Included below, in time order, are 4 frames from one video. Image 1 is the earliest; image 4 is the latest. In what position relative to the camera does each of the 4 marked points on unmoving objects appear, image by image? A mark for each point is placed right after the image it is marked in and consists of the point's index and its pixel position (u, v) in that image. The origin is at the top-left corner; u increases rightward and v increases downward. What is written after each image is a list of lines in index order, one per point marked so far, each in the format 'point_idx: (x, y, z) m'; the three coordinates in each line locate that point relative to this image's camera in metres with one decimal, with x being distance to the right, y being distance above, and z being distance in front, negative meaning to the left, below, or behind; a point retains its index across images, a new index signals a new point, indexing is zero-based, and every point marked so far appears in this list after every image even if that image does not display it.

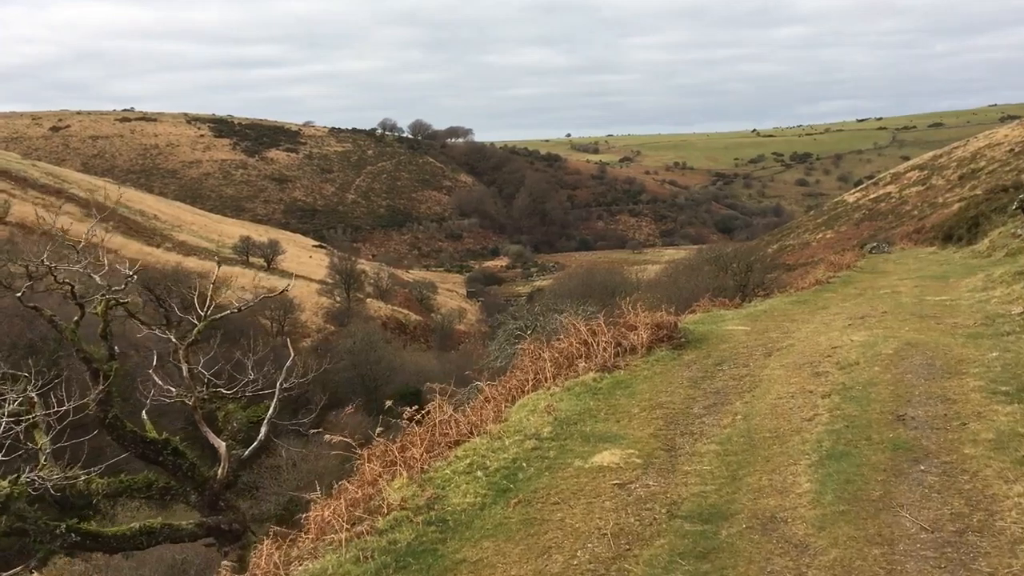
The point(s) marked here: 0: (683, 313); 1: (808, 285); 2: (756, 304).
0: (+2.3, -0.3, +9.6) m
1: (+5.1, +0.1, +11.7) m
2: (+3.5, -0.2, +9.7) m
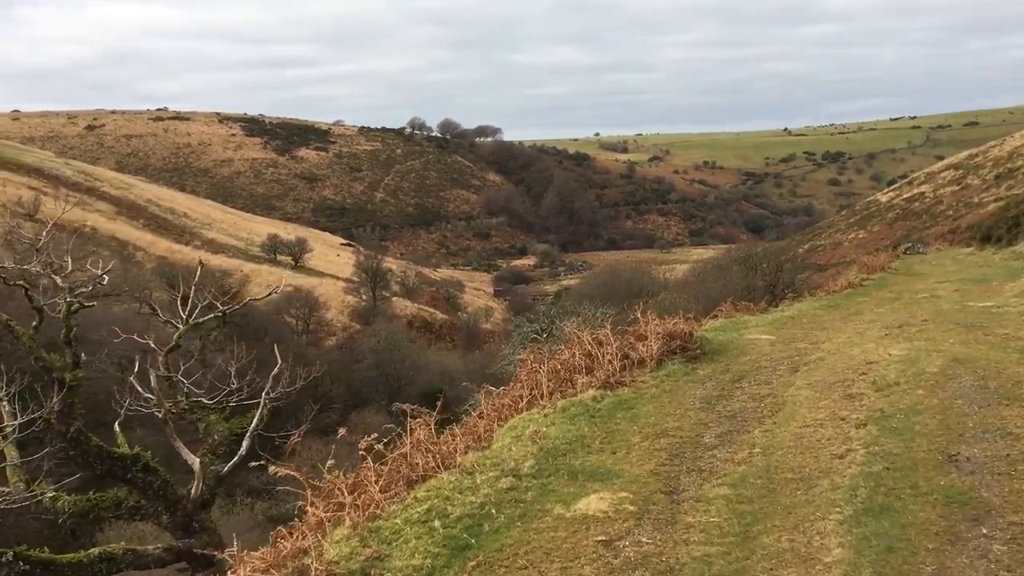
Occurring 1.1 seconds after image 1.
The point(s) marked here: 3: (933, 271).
0: (+2.5, -0.4, +9.0) m
1: (+5.3, 0.0, +11.0) m
2: (+3.6, -0.3, +9.1) m
3: (+8.8, +0.3, +14.2) m
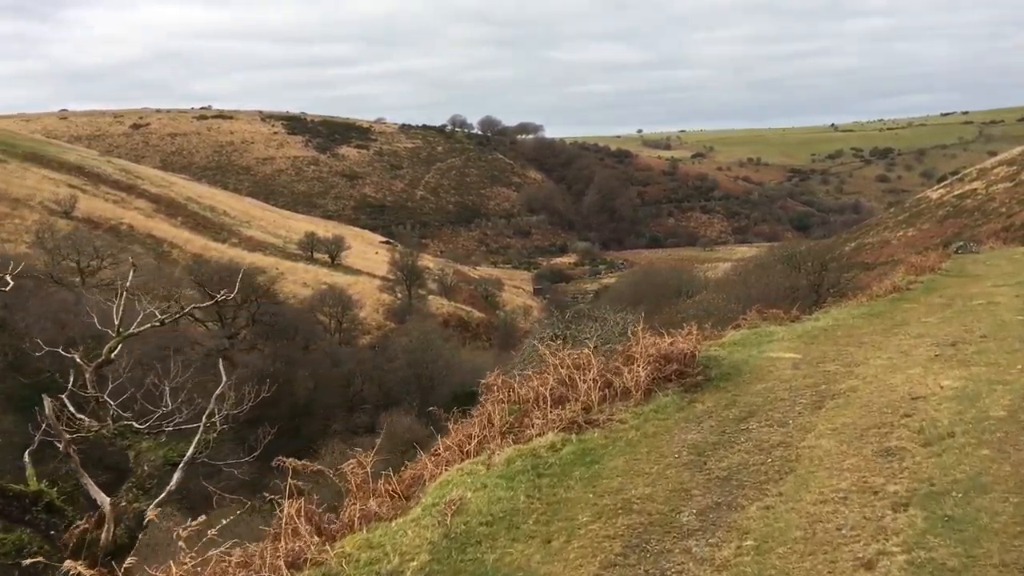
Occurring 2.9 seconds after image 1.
0: (+2.5, -0.5, +8.1) m
1: (+5.4, 0.0, +9.9) m
2: (+3.6, -0.3, +8.1) m
3: (+9.1, +0.3, +12.9) m
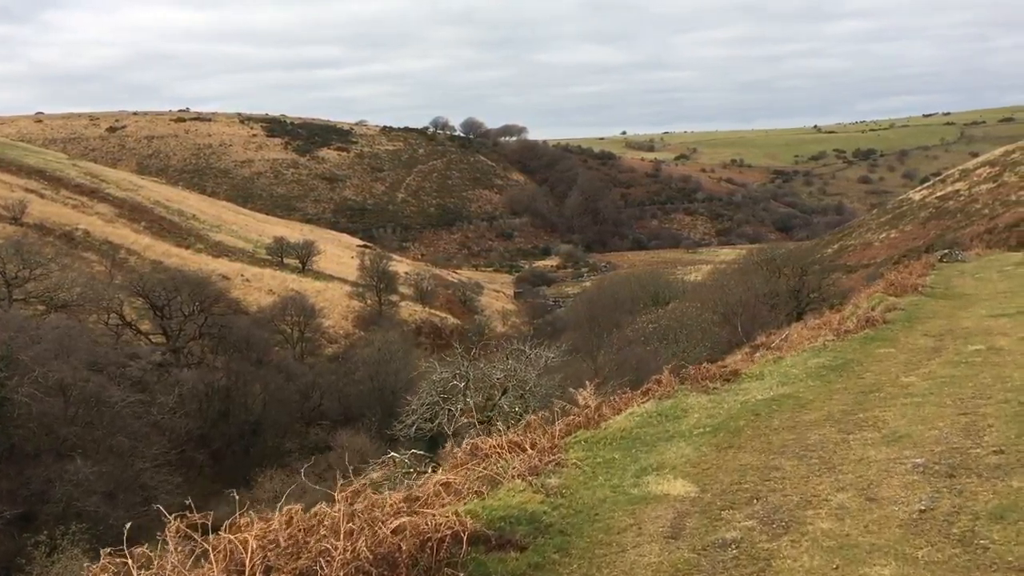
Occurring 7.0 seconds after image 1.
0: (+1.1, -0.8, +6.1) m
1: (+4.0, -0.4, +8.0) m
2: (+2.3, -0.7, +6.2) m
3: (+7.6, -0.1, +11.0) m
